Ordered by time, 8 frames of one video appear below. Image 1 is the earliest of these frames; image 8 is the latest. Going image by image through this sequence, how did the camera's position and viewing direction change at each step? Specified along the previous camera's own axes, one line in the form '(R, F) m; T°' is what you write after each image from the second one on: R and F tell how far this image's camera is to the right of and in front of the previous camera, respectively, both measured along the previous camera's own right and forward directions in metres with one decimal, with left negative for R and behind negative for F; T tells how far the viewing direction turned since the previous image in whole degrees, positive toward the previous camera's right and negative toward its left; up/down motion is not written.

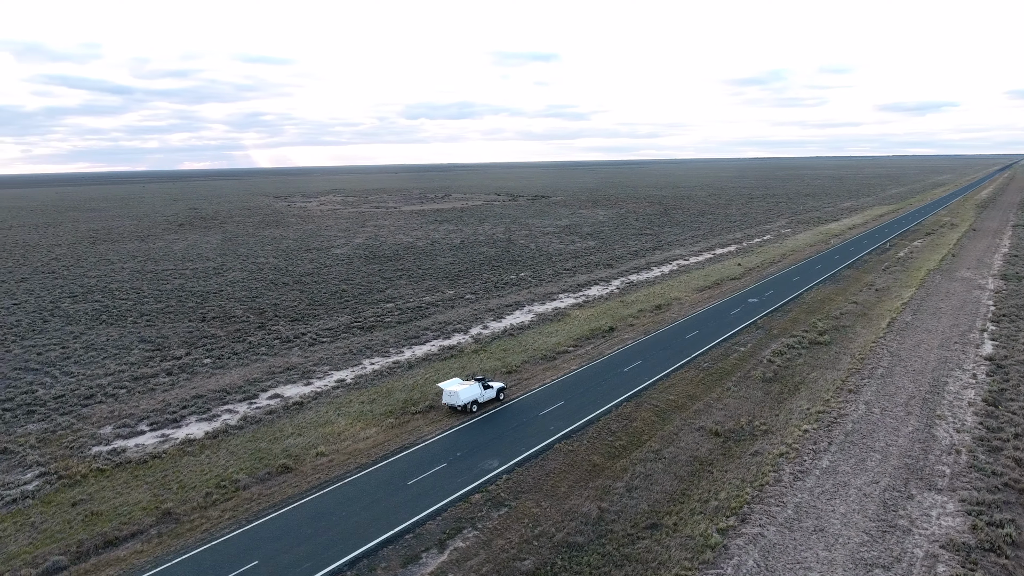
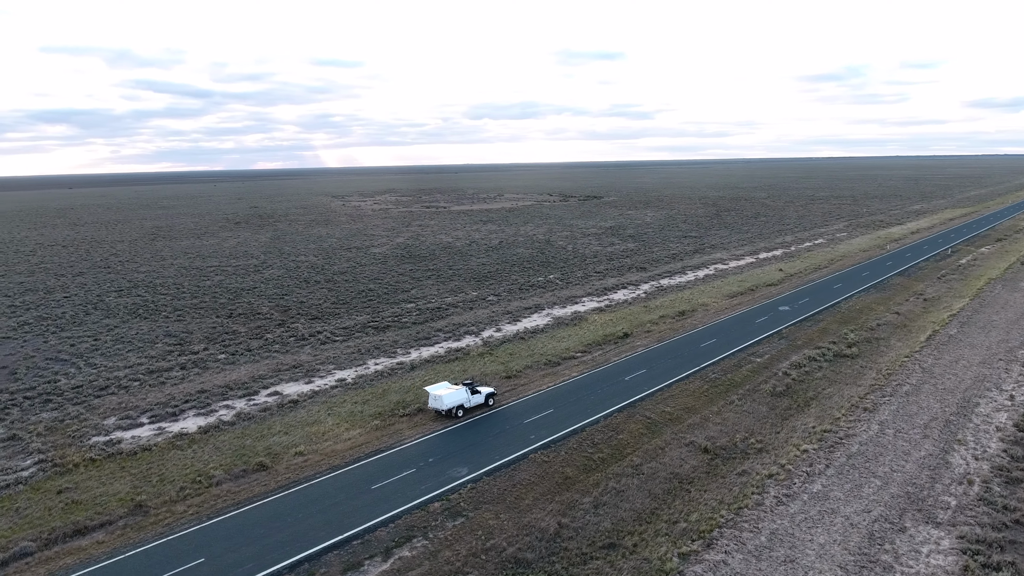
(+2.7, +0.6) m; -6°
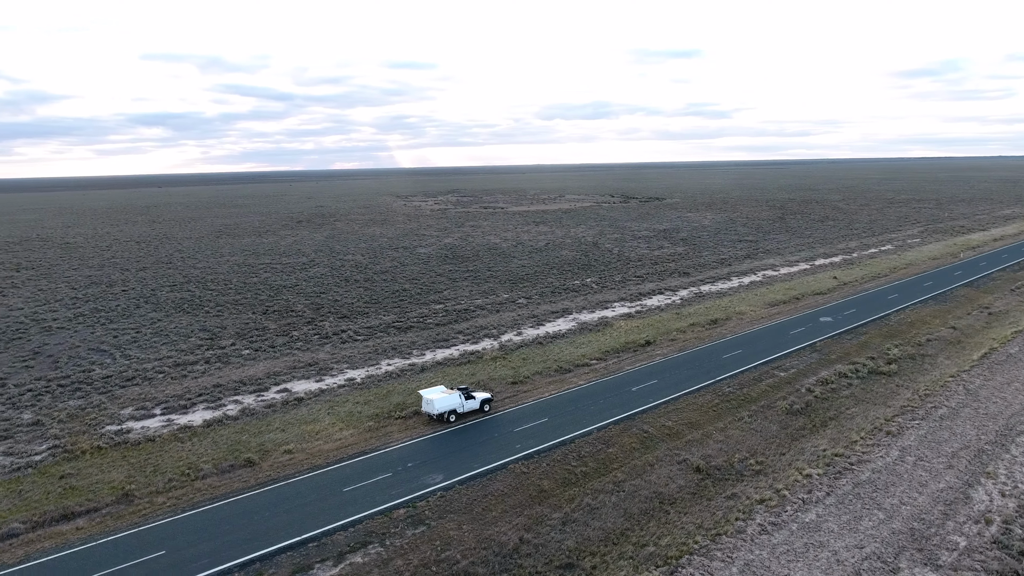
(+2.7, +0.6) m; -6°
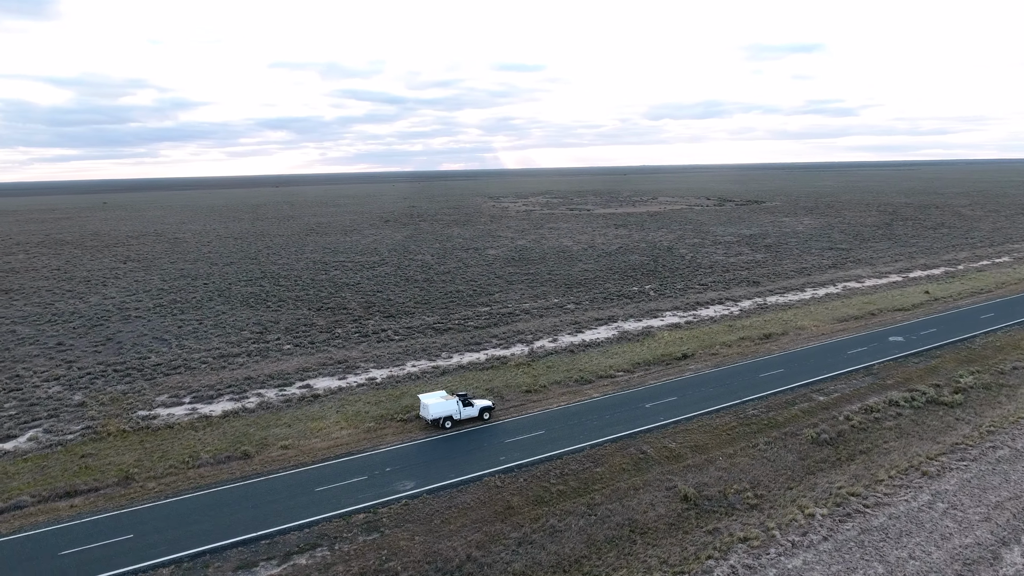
(+3.6, +0.9) m; -9°
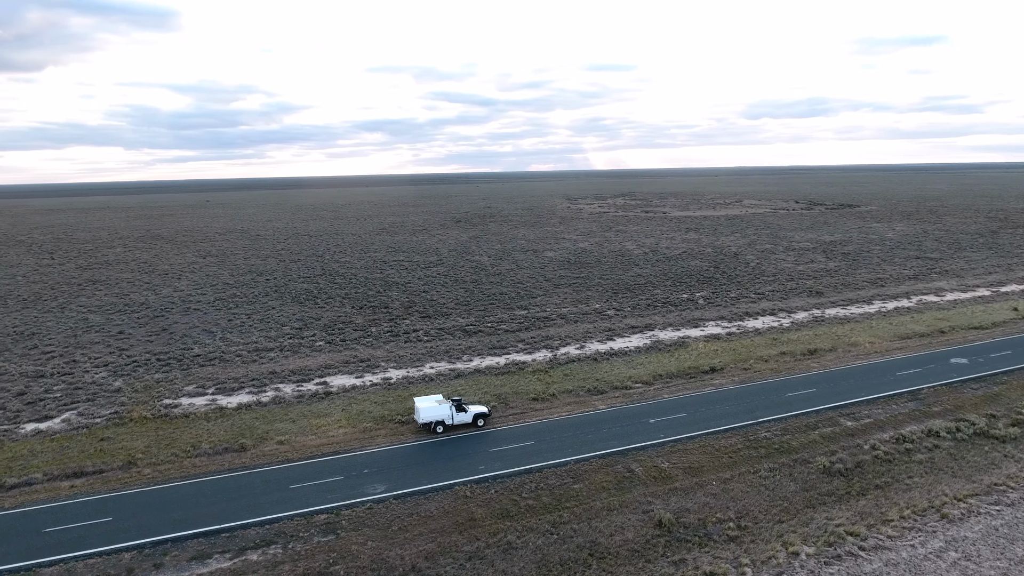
(+3.3, +0.7) m; -8°
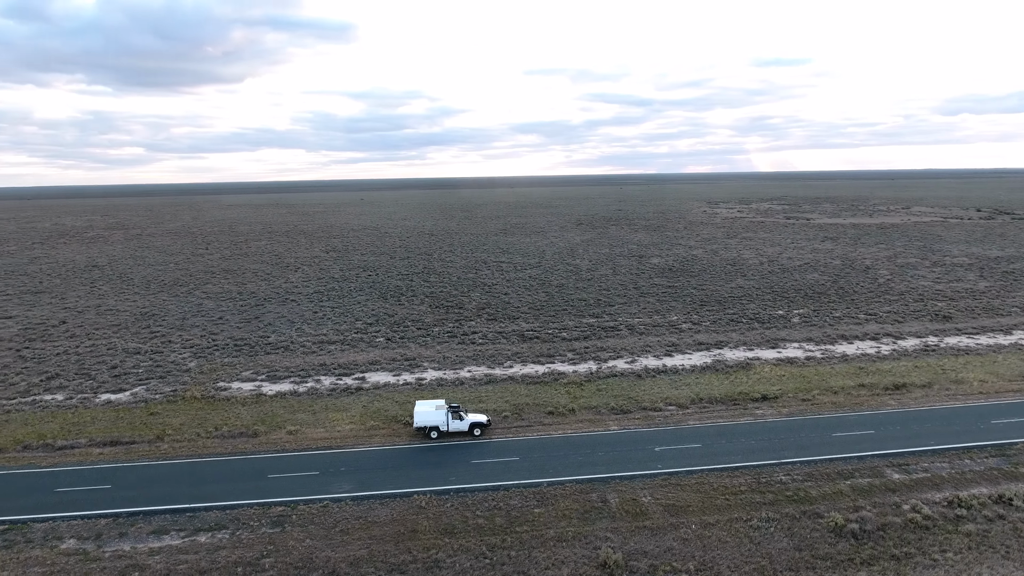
(+5.1, +1.4) m; -14°
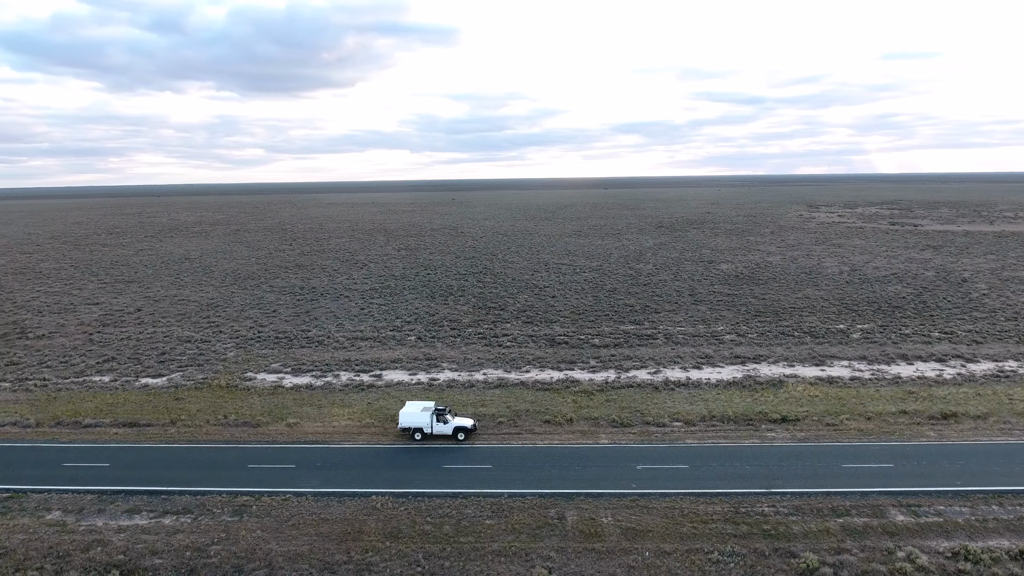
(+3.9, +0.8) m; -9°
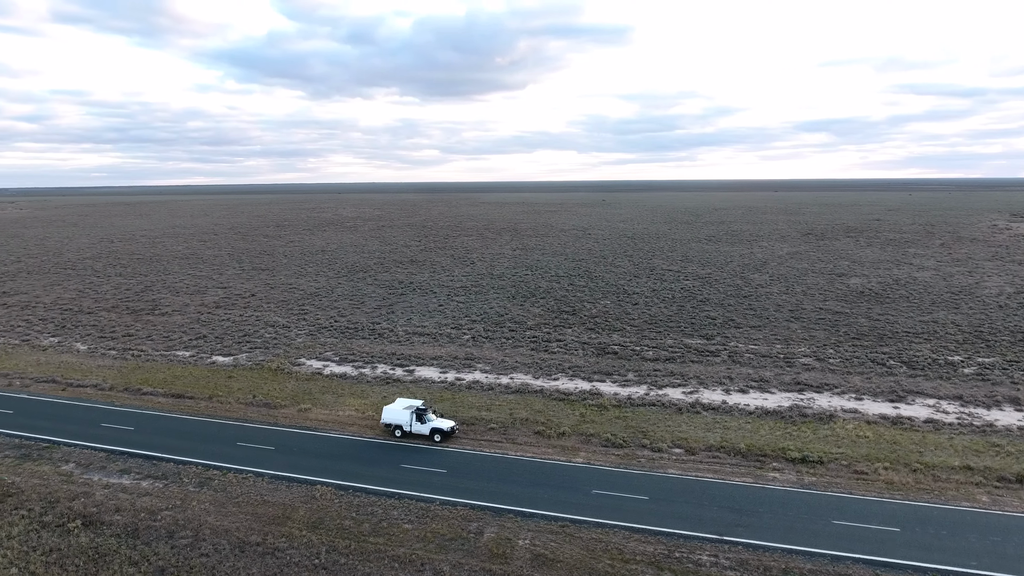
(+6.2, +1.4) m; -15°
